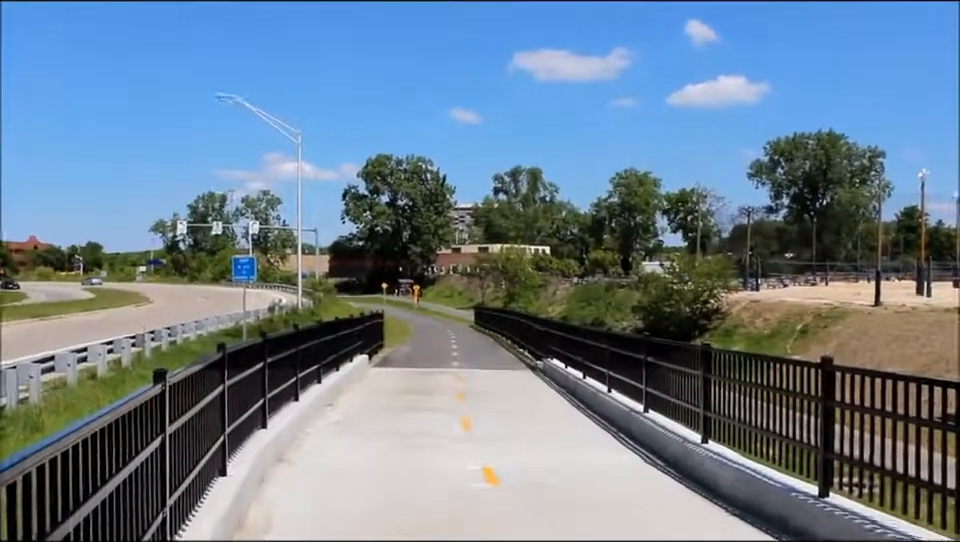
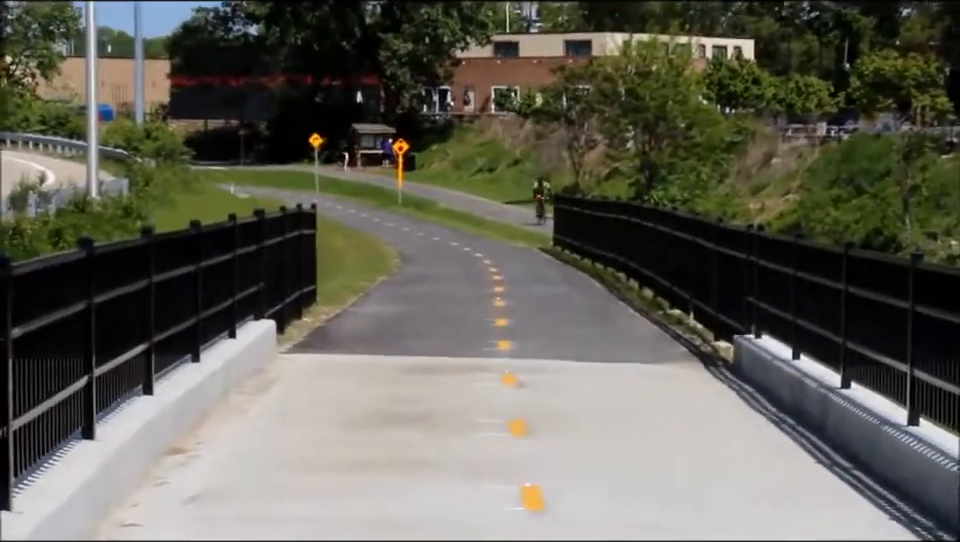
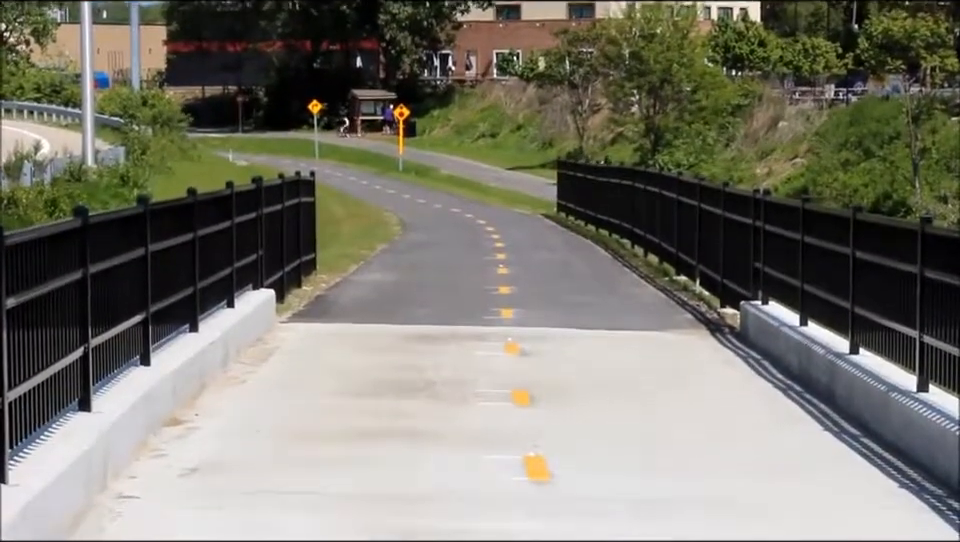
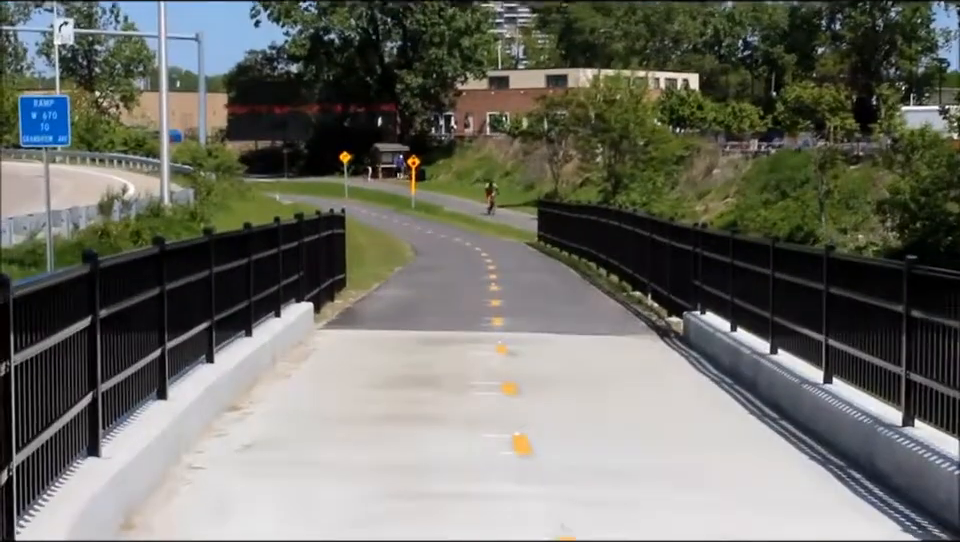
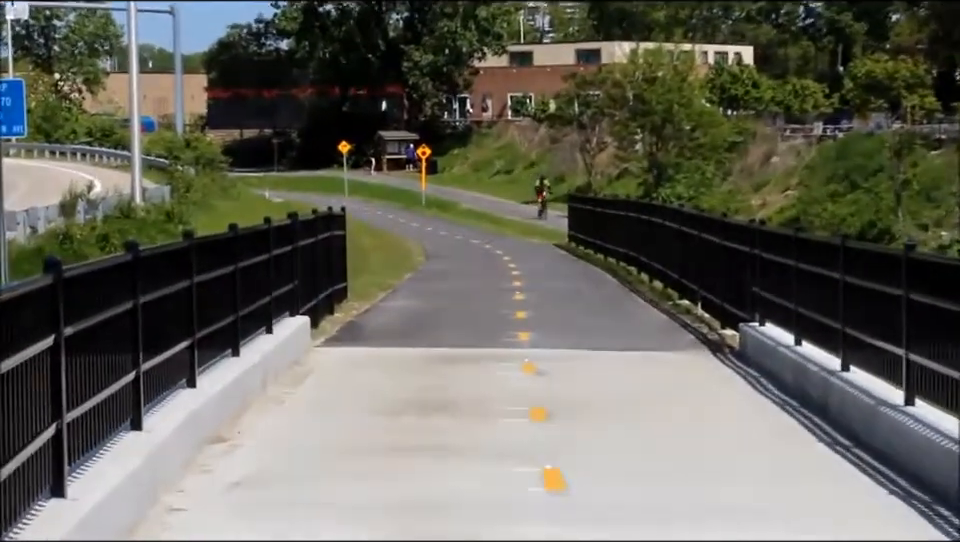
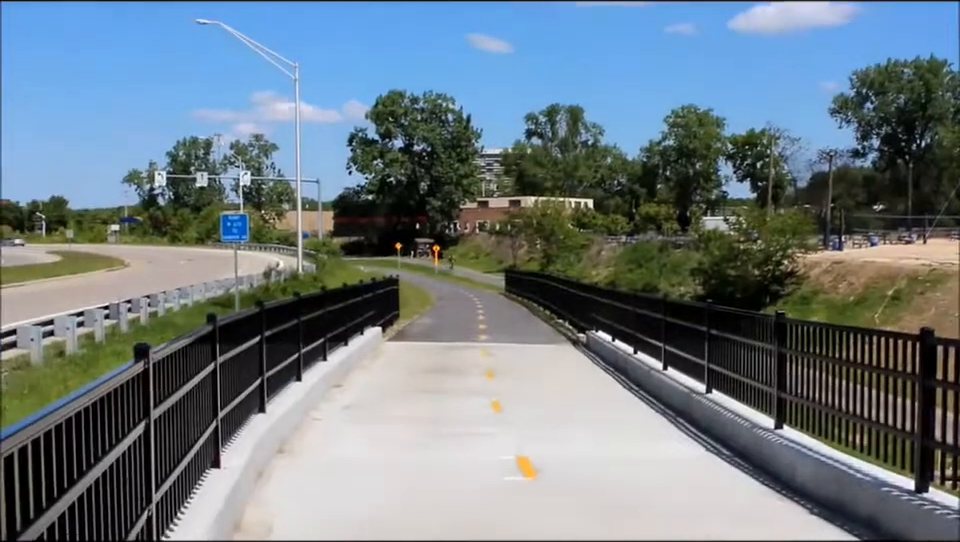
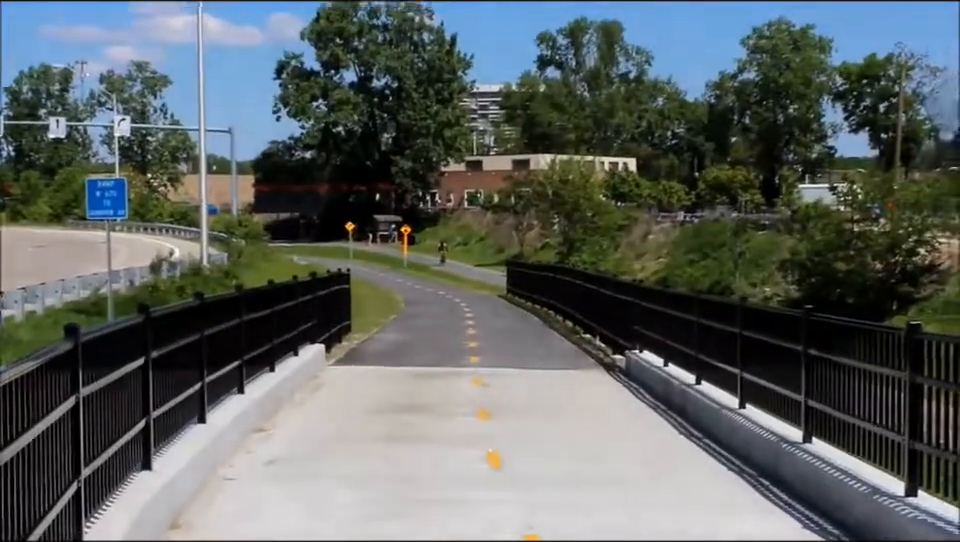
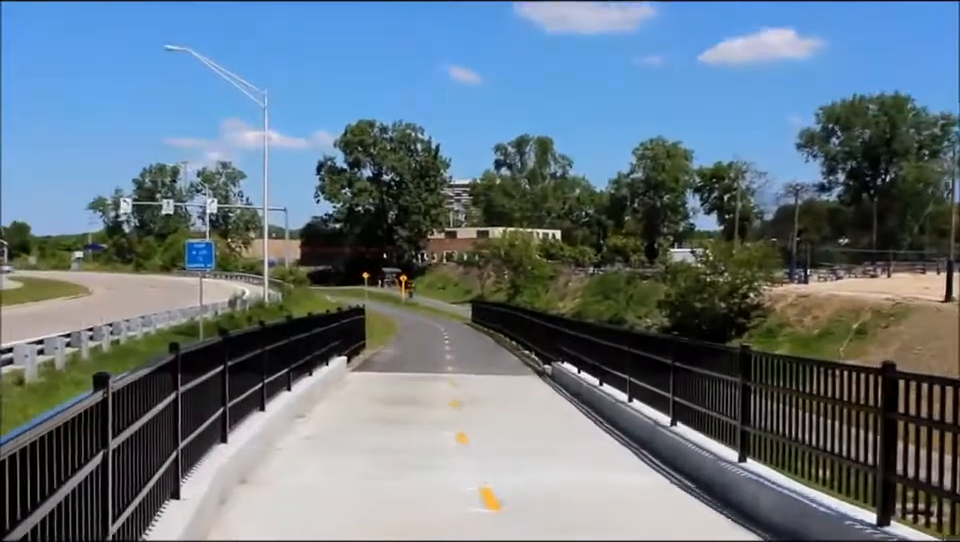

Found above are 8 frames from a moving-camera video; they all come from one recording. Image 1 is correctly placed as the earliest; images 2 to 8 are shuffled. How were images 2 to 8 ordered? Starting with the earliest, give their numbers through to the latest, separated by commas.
8, 6, 7, 4, 5, 2, 3
